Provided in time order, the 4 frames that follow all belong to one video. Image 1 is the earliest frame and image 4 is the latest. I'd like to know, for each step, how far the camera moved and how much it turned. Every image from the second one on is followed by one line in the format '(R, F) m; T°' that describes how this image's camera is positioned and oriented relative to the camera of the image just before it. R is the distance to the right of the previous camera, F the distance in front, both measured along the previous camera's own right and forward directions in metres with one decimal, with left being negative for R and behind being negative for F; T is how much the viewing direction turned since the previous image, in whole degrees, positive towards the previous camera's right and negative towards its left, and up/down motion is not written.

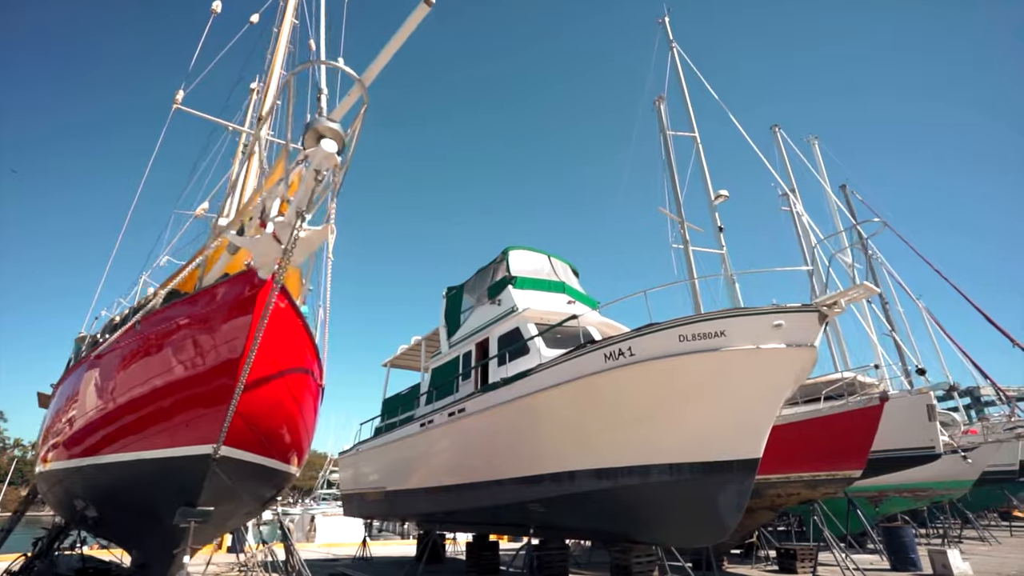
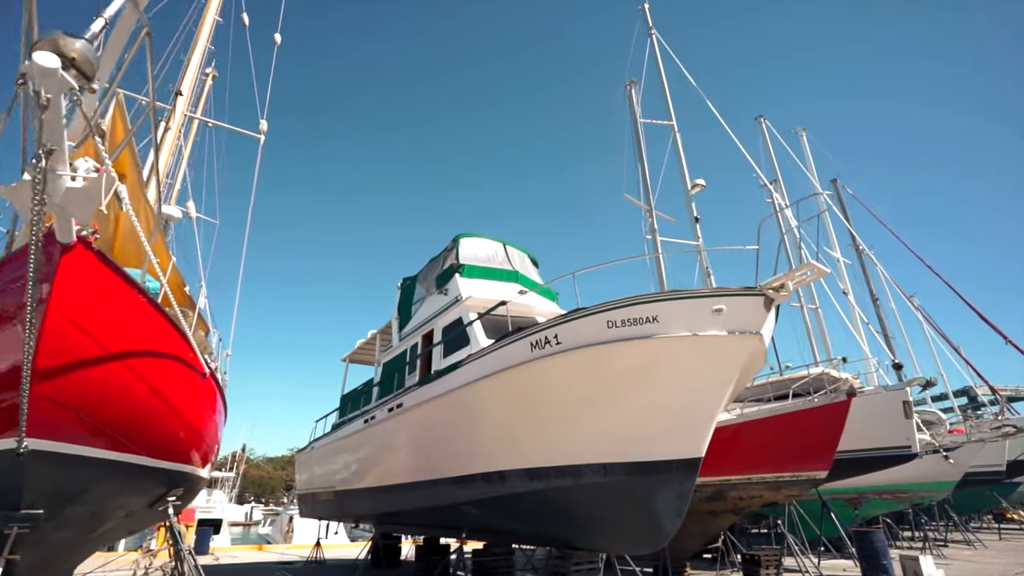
(+0.9, +0.5) m; 0°
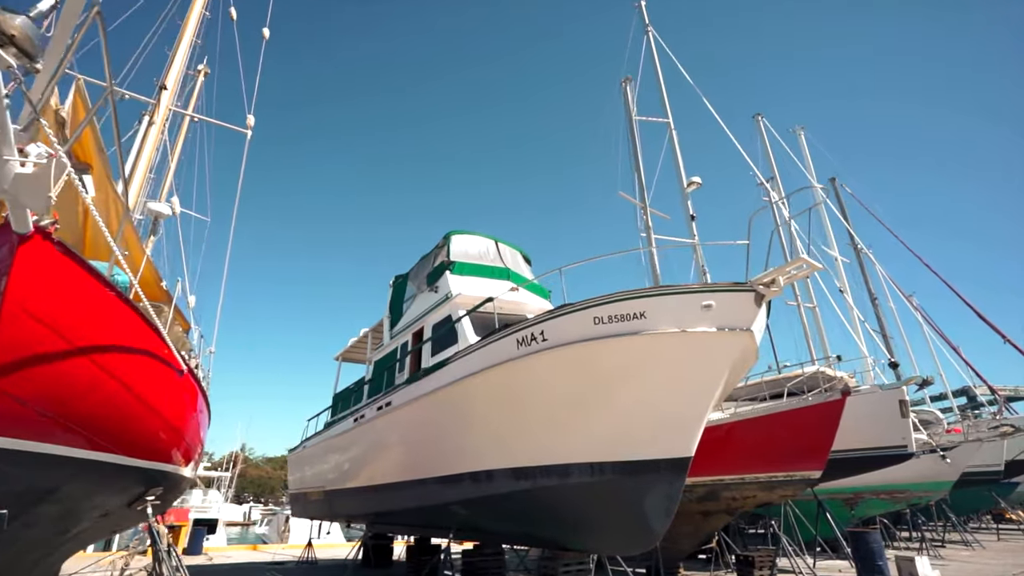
(+0.1, +0.1) m; 0°
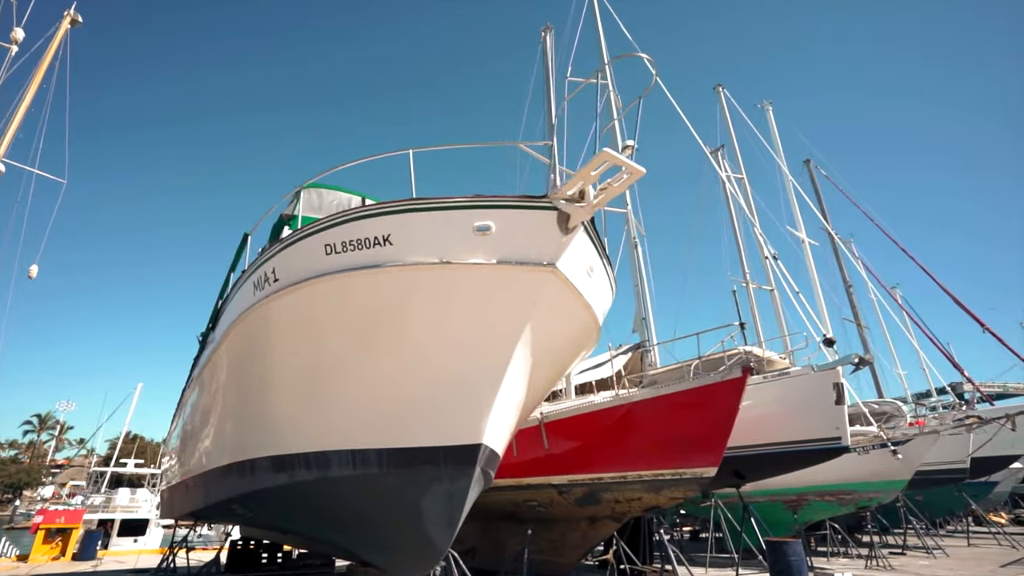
(+2.0, +1.4) m; 0°
